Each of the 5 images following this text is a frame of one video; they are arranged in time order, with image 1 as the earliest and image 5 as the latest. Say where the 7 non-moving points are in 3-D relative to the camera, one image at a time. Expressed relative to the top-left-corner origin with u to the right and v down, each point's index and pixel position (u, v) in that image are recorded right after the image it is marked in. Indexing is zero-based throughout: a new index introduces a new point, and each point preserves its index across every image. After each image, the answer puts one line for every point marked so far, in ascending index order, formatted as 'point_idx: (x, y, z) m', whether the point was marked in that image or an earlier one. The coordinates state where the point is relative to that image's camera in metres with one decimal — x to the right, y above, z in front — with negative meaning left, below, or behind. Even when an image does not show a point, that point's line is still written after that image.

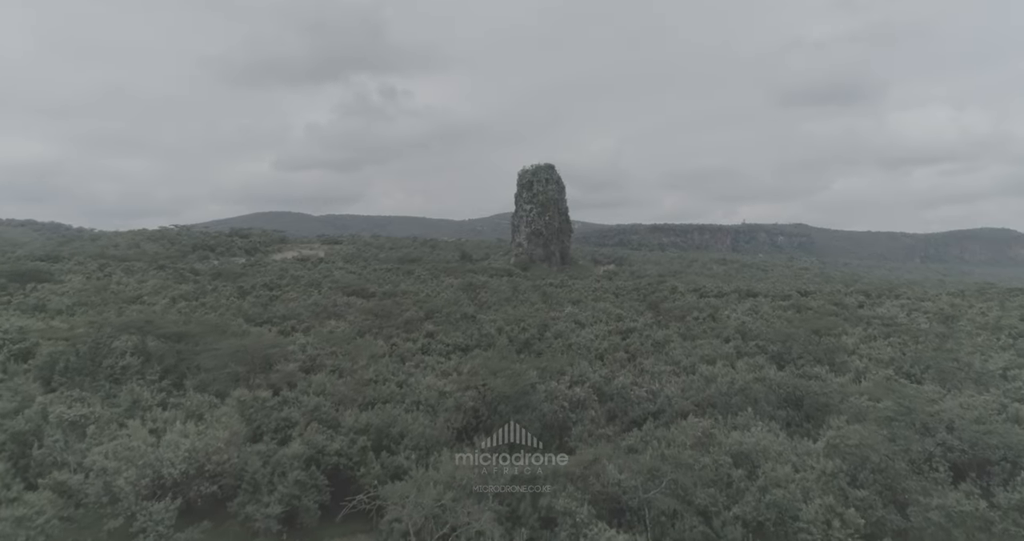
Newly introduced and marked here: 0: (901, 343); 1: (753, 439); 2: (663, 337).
0: (+8.9, -1.7, +16.4) m
1: (+3.0, -2.1, +9.0) m
2: (+3.7, -1.6, +17.4) m
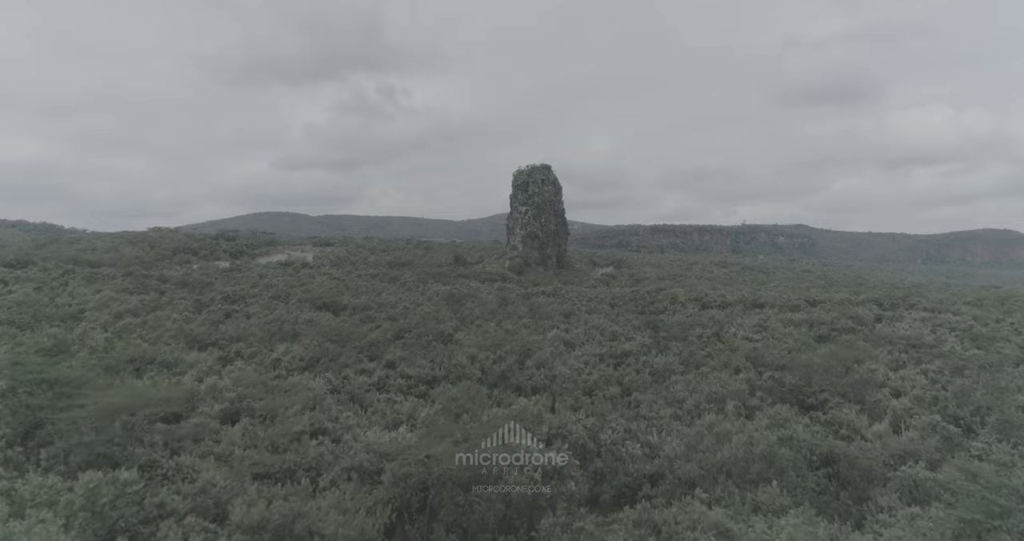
0: (+8.4, -2.1, +14.2) m
1: (+2.5, -2.5, +6.7) m
2: (+3.2, -2.0, +15.1) m
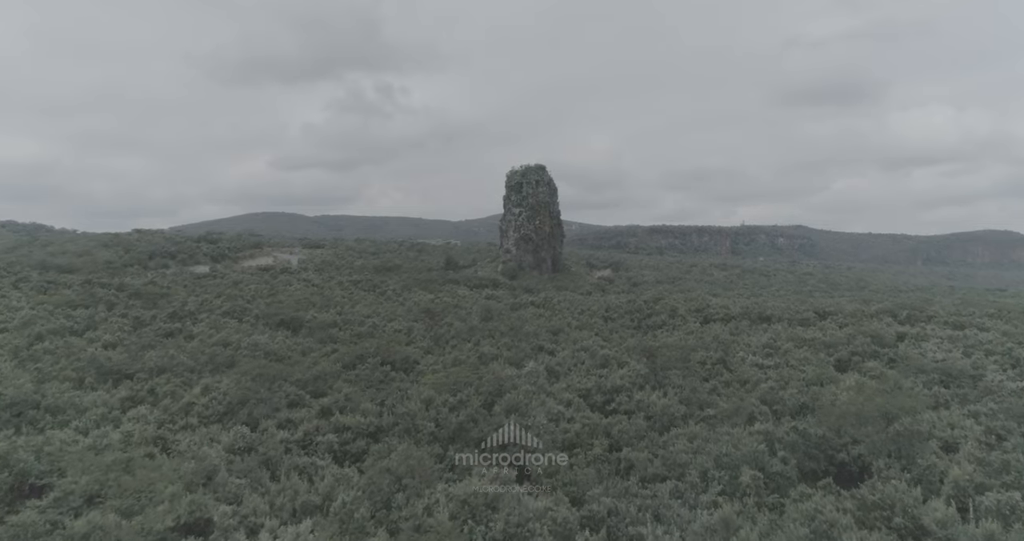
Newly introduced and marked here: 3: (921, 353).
0: (+7.8, -2.5, +11.6) m
1: (+2.0, -2.9, +4.2) m
2: (+2.6, -2.4, +12.6) m
3: (+11.0, -2.2, +19.3) m
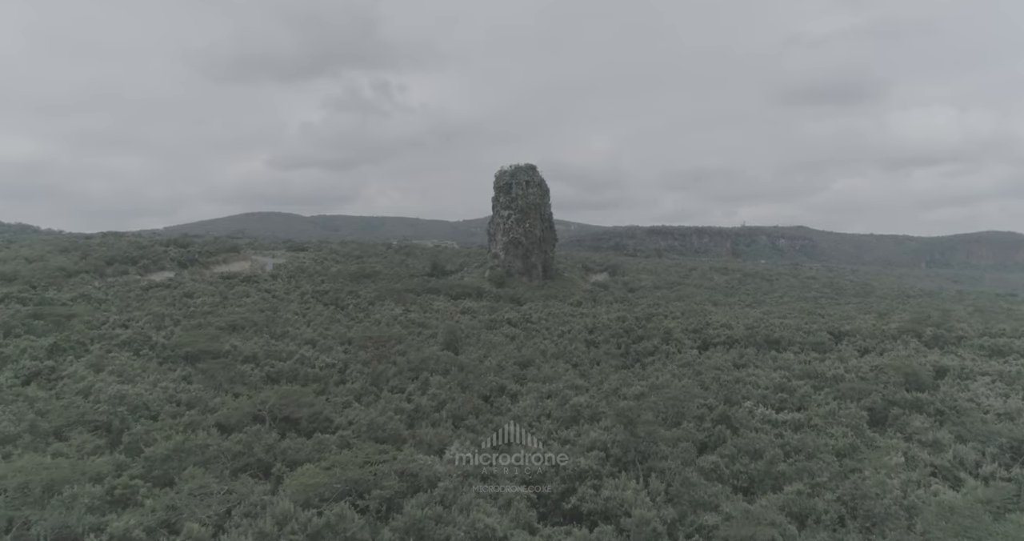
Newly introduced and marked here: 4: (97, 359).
0: (+6.7, -3.0, +7.8) m
1: (+0.9, -3.4, +0.3) m
2: (+1.5, -3.0, +8.7) m
3: (+9.9, -2.8, +15.4) m
4: (-9.8, -2.1, +17.0) m
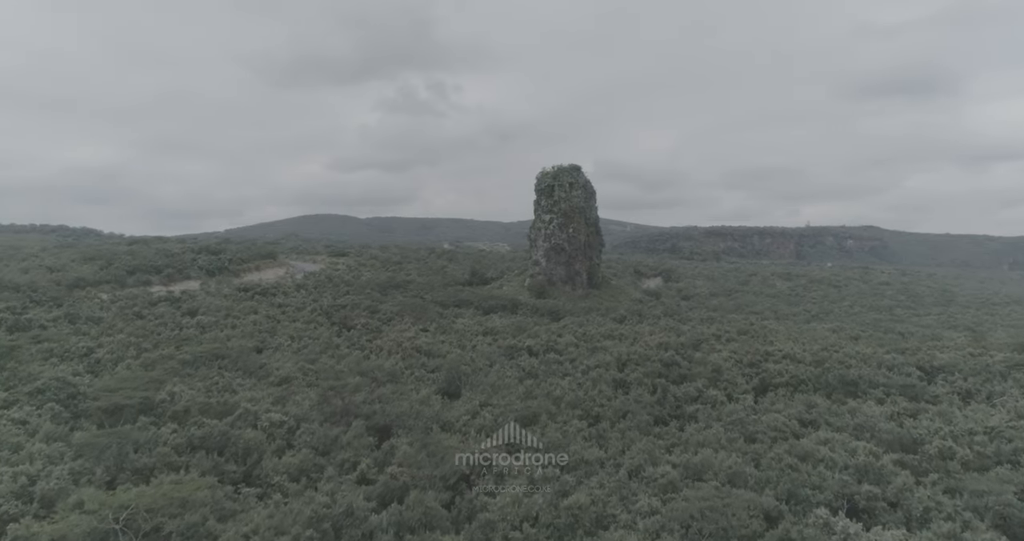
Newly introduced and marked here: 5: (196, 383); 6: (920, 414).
0: (+5.8, -3.7, +3.2) m
1: (-0.6, -4.1, -3.8) m
2: (+0.7, -3.7, +4.5) m
3: (+9.6, -3.5, +10.5) m
4: (-10.0, -2.7, +13.7) m
5: (-7.7, -2.7, +17.7) m
6: (+9.6, -3.3, +17.0) m
